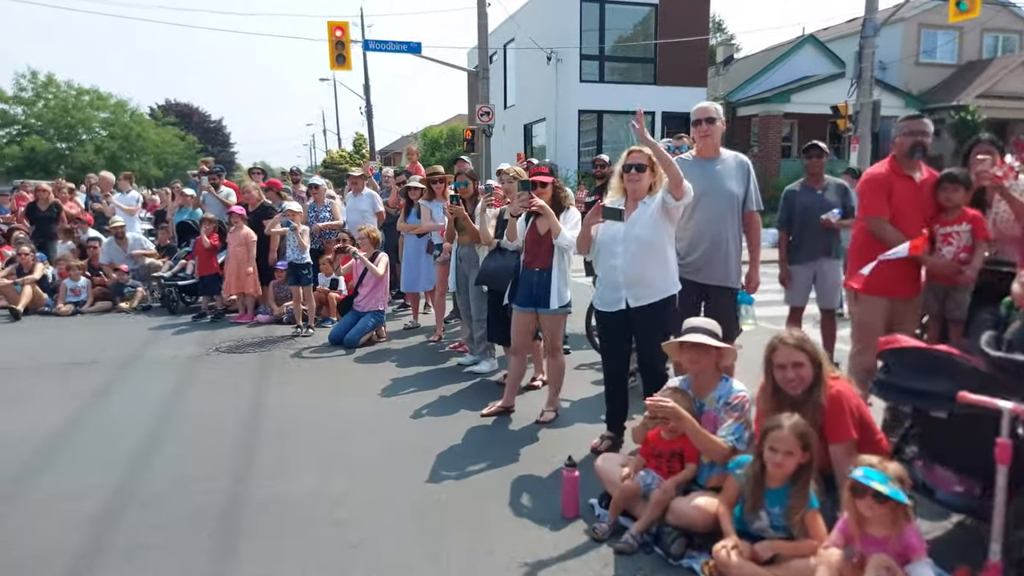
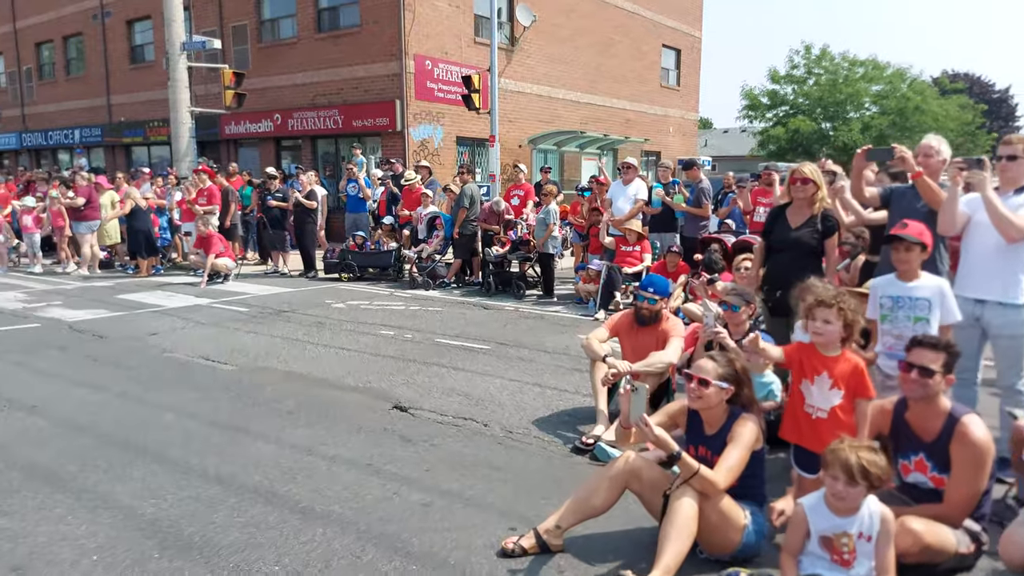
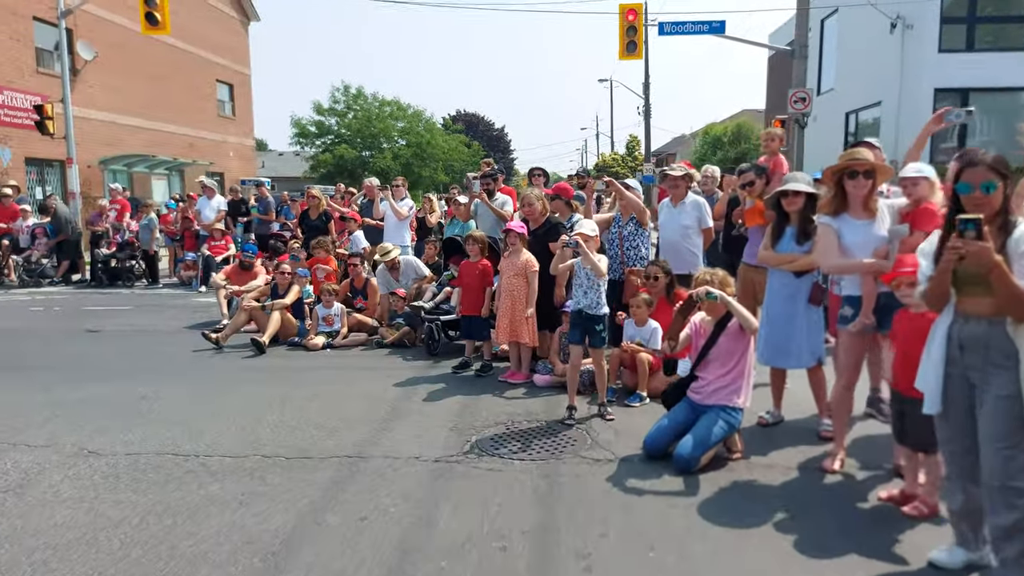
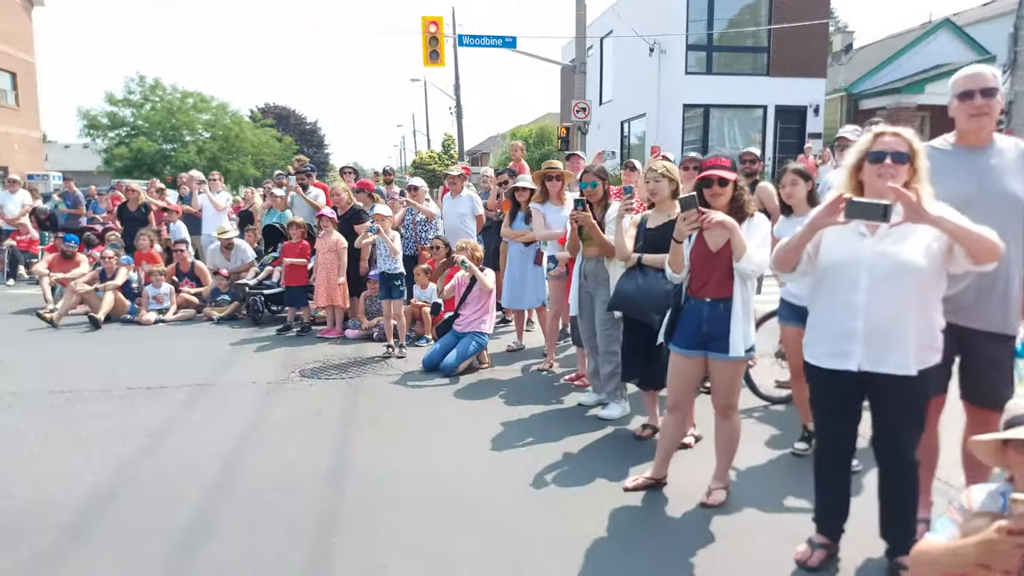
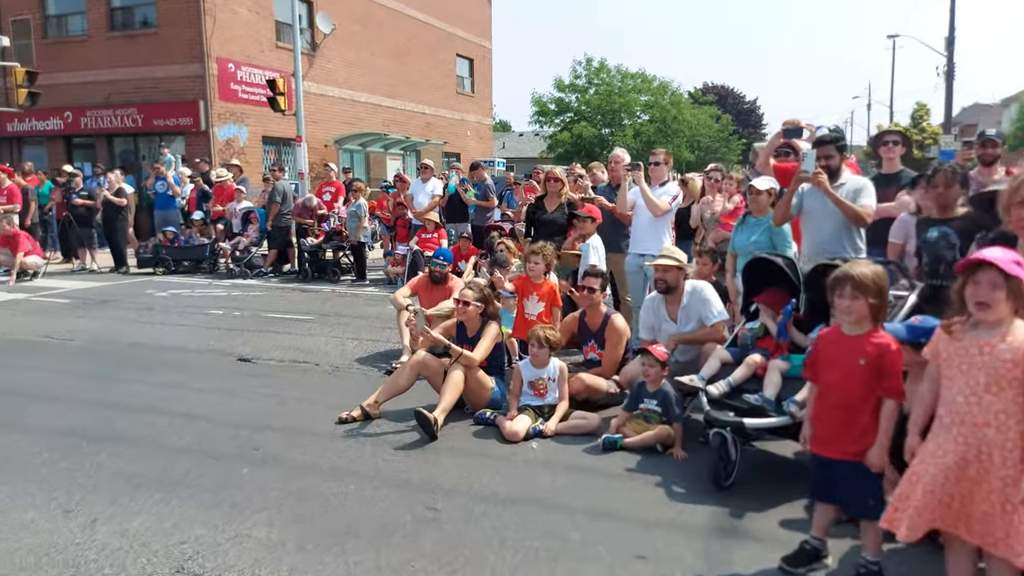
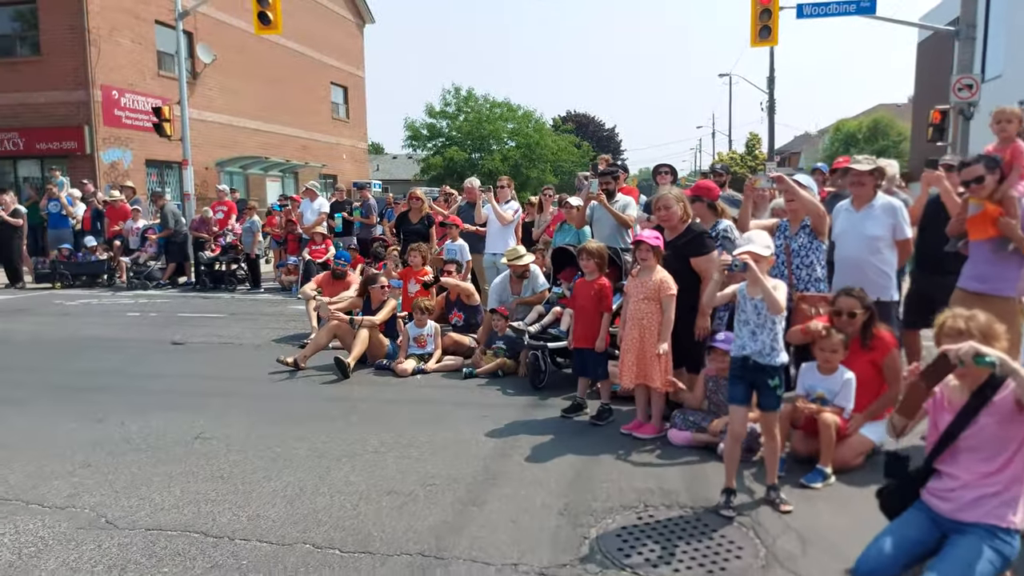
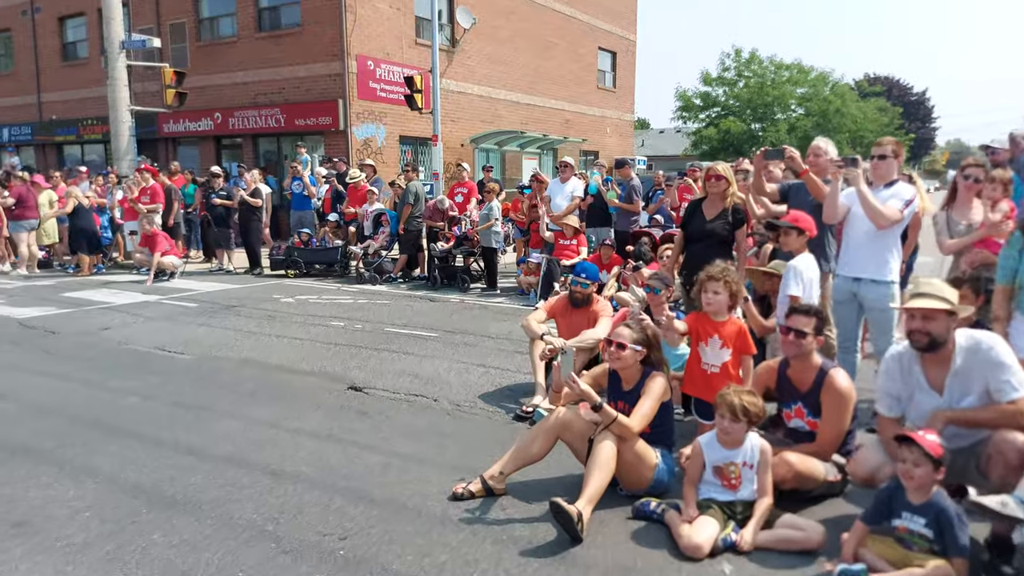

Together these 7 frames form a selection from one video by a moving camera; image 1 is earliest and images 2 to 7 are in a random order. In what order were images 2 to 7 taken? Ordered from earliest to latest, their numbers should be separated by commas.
4, 3, 6, 5, 7, 2
